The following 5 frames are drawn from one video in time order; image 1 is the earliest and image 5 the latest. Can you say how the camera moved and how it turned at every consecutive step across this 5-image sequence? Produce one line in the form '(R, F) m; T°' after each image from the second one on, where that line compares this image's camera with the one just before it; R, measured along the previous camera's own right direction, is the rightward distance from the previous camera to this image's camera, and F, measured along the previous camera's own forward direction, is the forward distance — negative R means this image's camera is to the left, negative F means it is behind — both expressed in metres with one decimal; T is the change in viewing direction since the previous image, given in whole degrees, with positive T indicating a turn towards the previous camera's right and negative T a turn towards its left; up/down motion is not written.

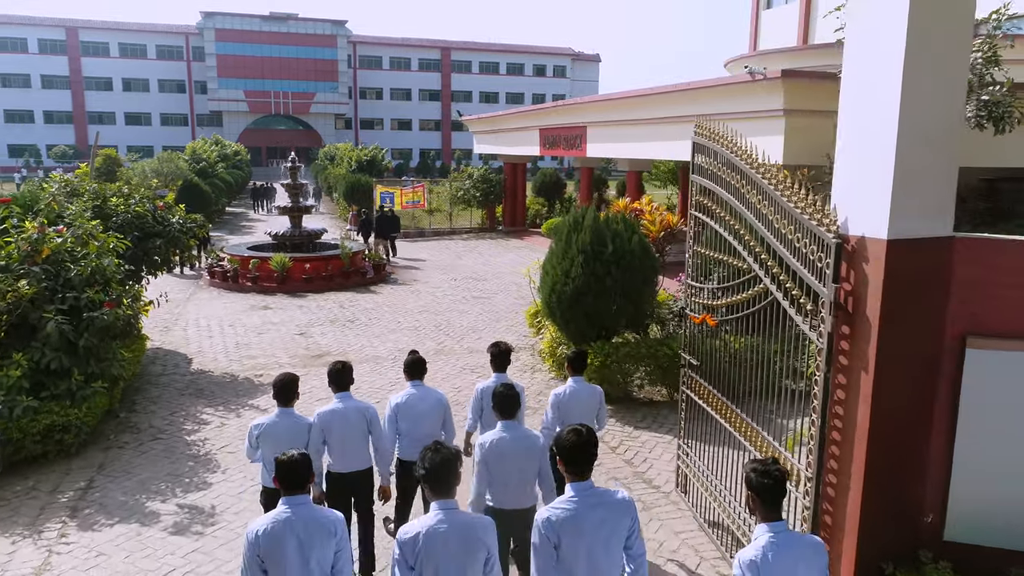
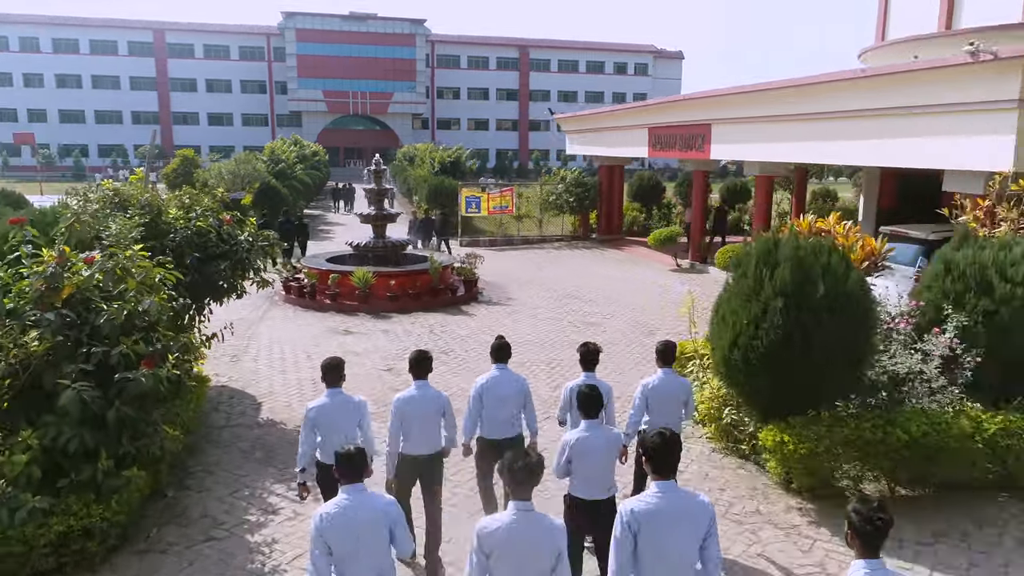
(-0.6, +1.6) m; -5°
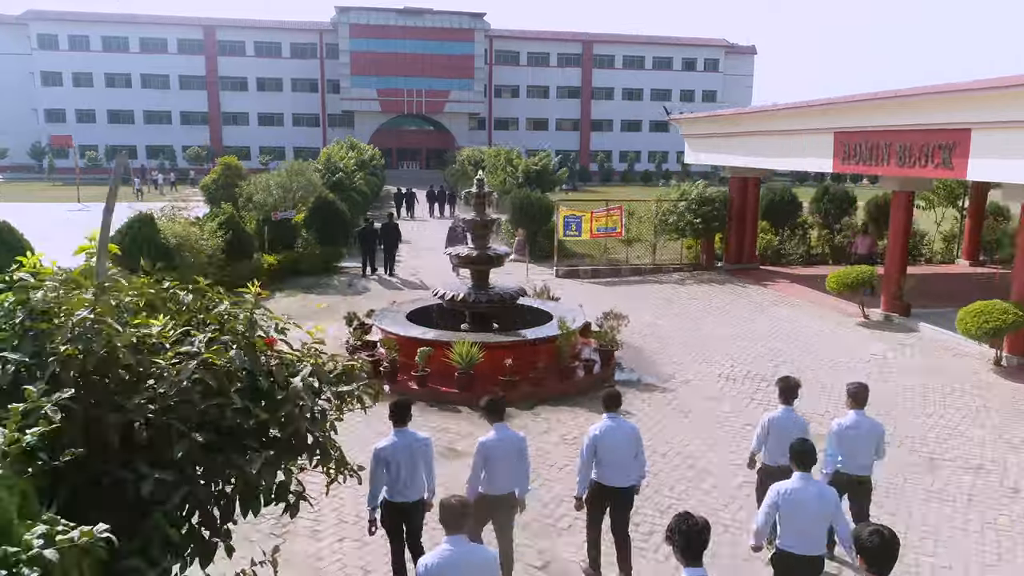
(-1.2, +3.4) m; -3°
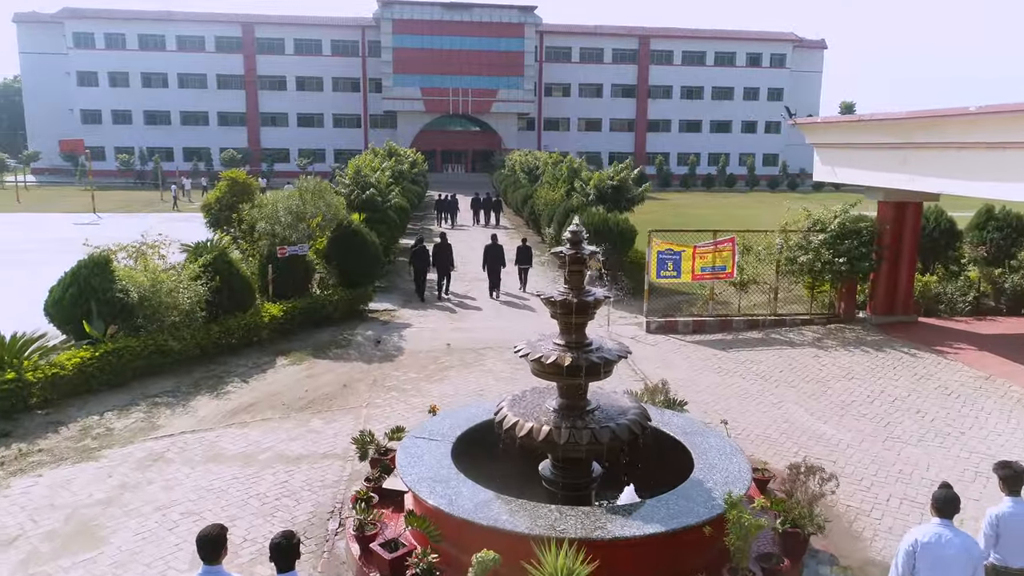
(-0.5, +3.5) m; -3°
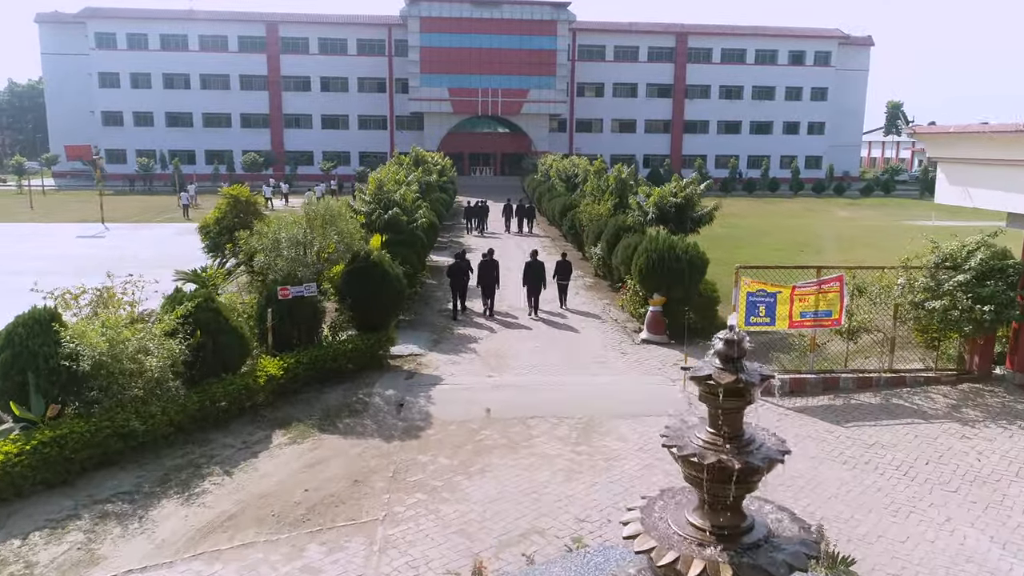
(-0.3, +2.1) m; -2°
